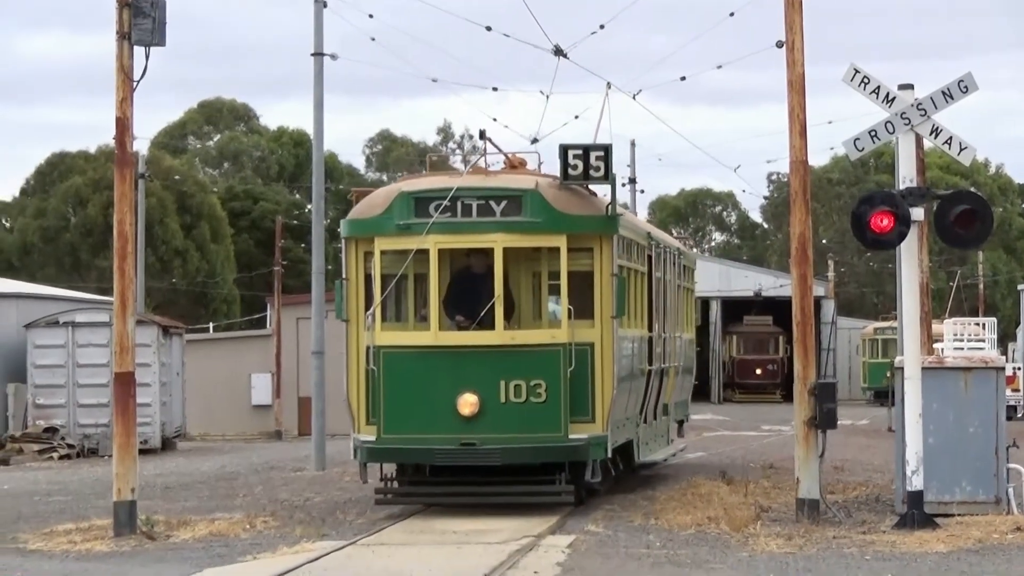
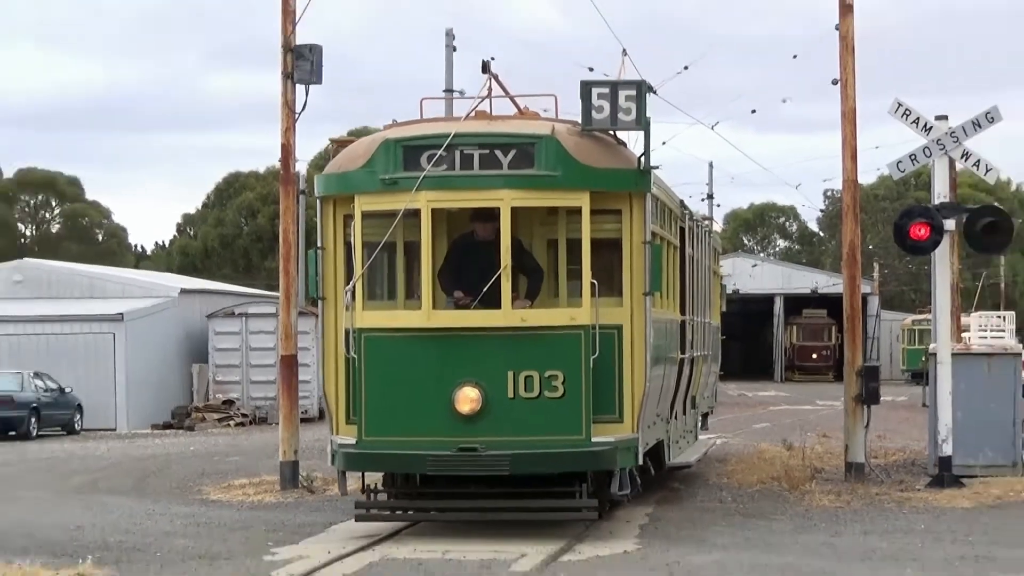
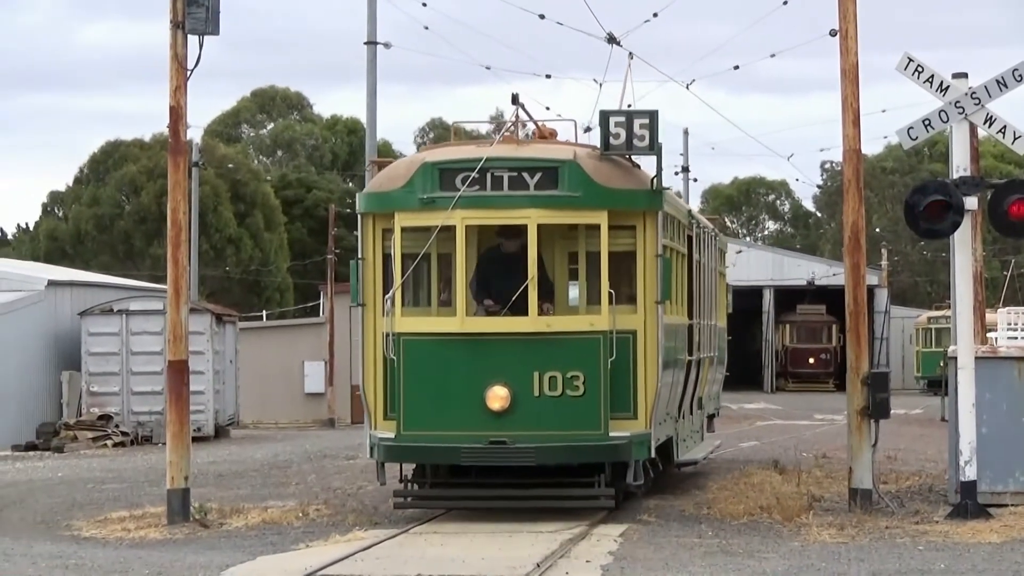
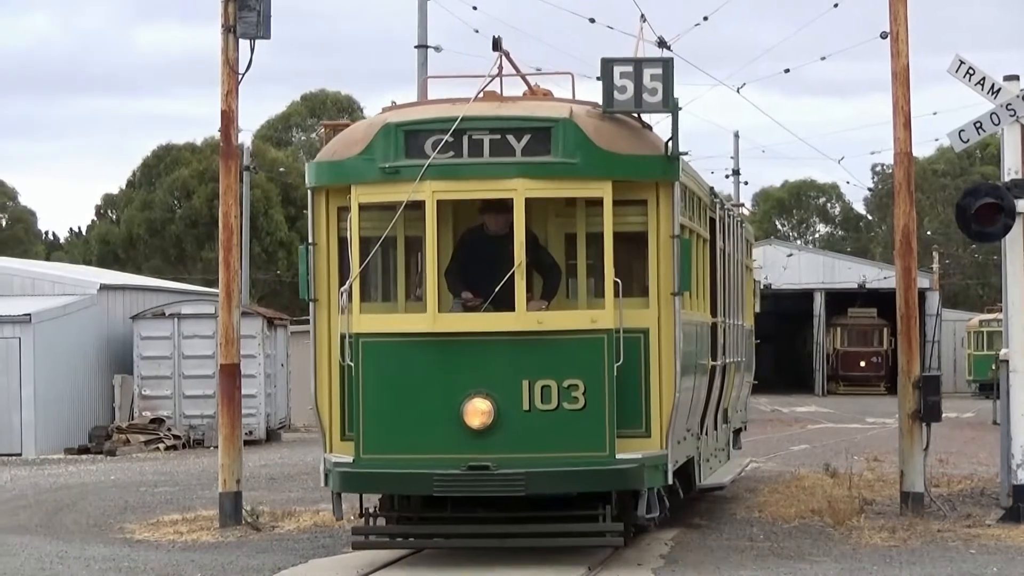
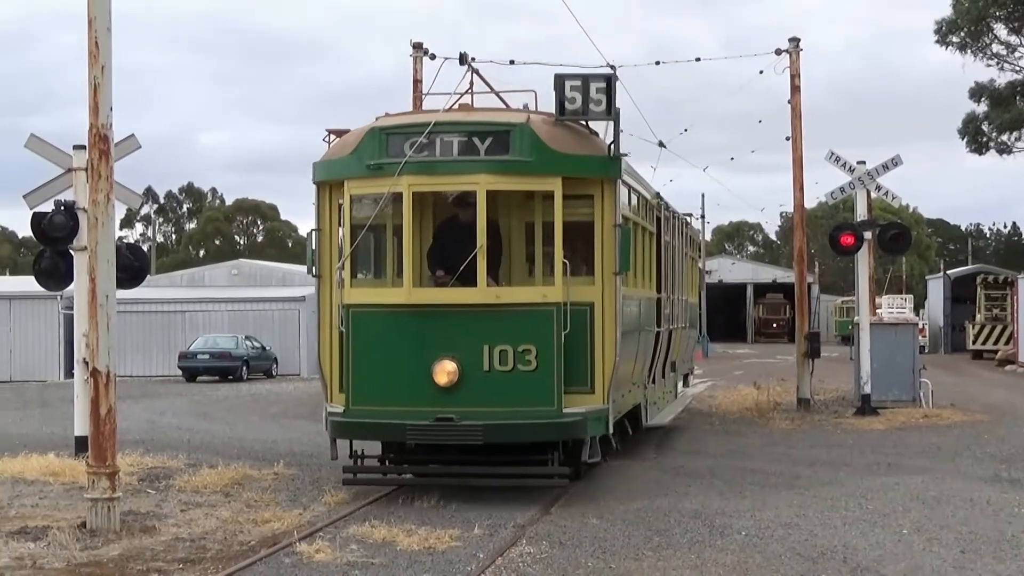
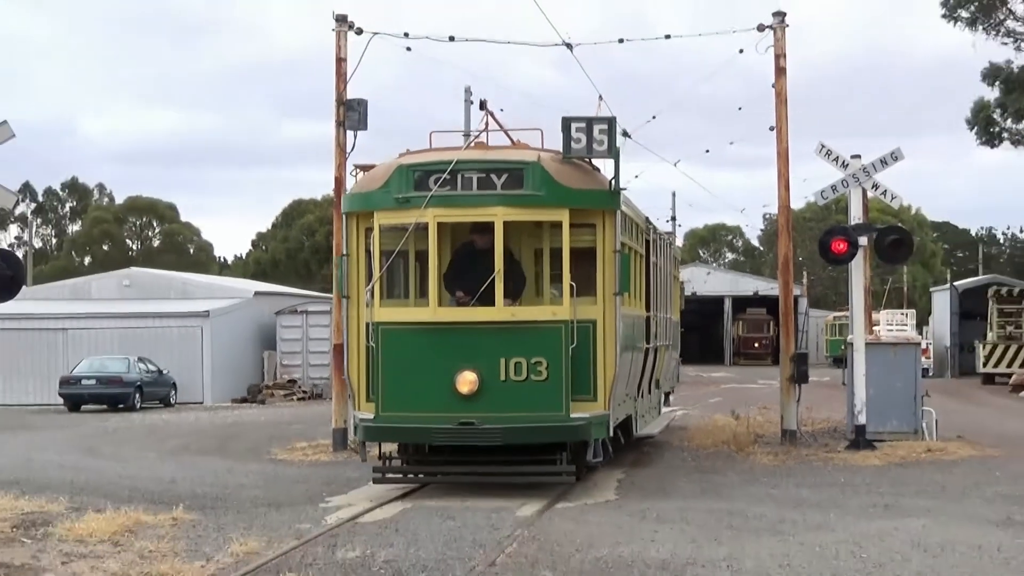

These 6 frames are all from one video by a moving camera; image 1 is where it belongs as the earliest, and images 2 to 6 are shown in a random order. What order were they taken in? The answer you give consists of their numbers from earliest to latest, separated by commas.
3, 4, 2, 6, 5
